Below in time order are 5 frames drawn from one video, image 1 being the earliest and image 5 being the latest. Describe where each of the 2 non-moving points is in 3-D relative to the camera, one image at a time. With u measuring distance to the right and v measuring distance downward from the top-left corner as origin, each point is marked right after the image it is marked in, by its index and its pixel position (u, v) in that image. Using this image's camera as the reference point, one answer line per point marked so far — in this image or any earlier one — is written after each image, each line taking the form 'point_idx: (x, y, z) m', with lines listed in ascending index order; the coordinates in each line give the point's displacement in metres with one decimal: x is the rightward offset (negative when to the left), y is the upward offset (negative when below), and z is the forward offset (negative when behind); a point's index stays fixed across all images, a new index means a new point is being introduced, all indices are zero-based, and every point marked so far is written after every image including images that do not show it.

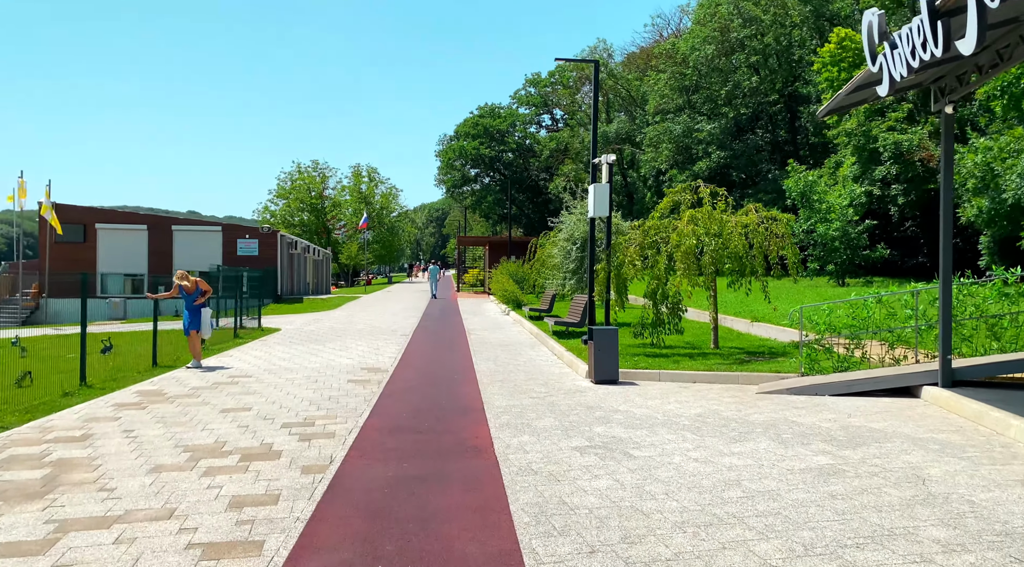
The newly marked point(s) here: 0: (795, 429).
0: (+2.7, -1.4, +7.1) m
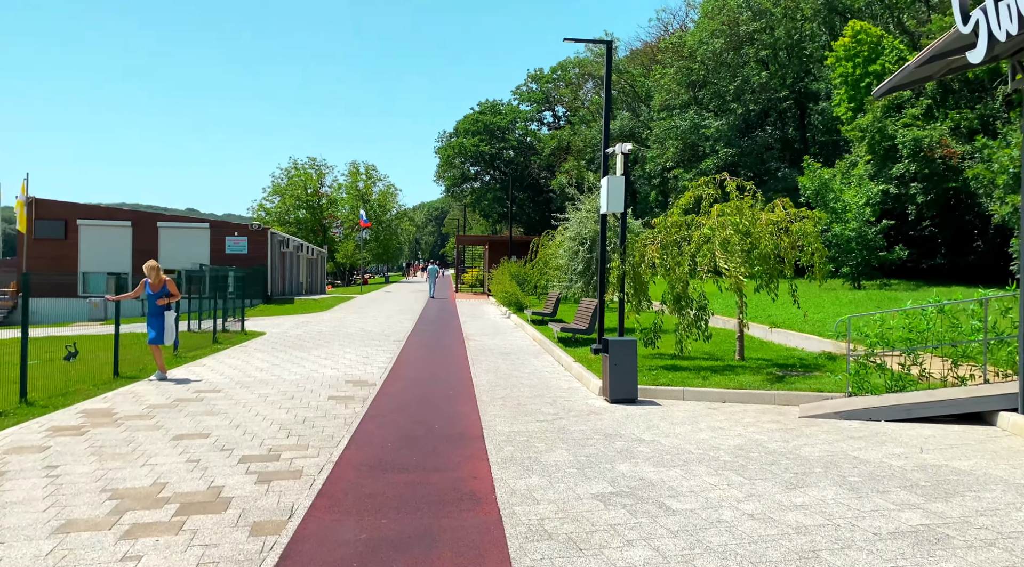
0: (+2.8, -1.5, +5.8) m
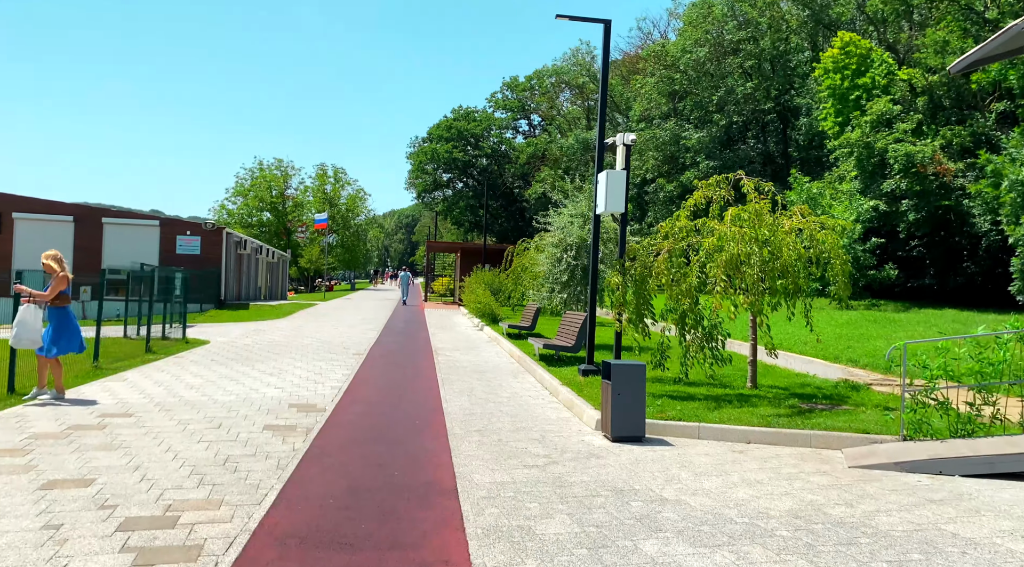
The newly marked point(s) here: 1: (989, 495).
0: (+2.7, -1.6, +4.3) m
1: (+3.5, -1.6, +5.5) m
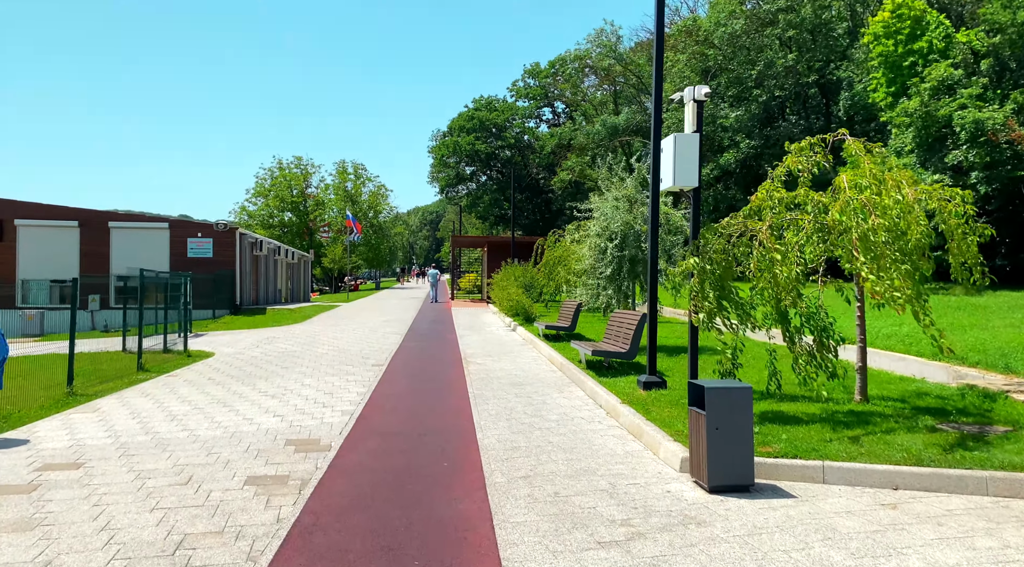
0: (+3.0, -1.5, +2.3) m
1: (+3.9, -1.5, +3.5) m
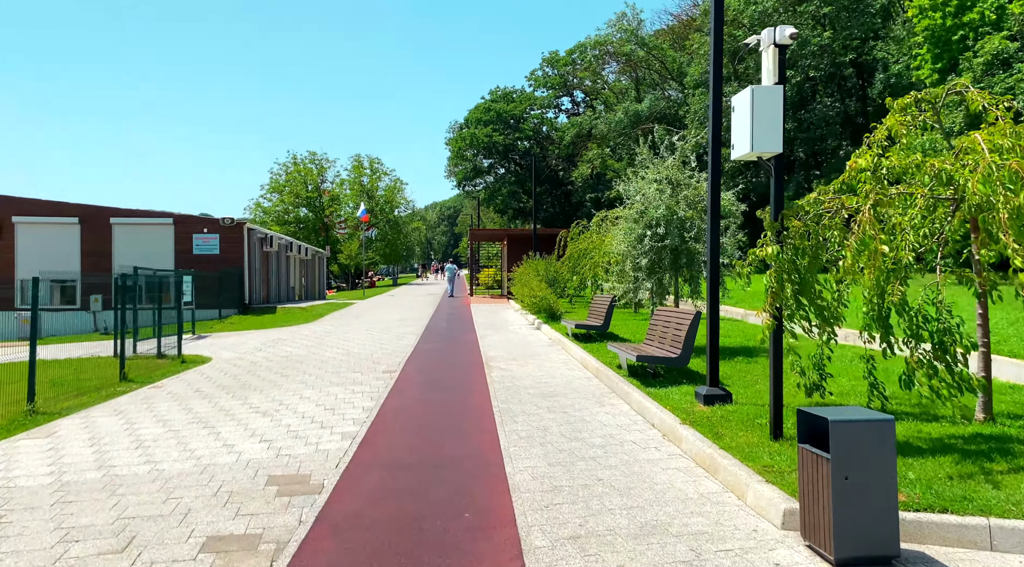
0: (+3.2, -1.5, +0.8) m
1: (+4.1, -1.4, +1.9) m
